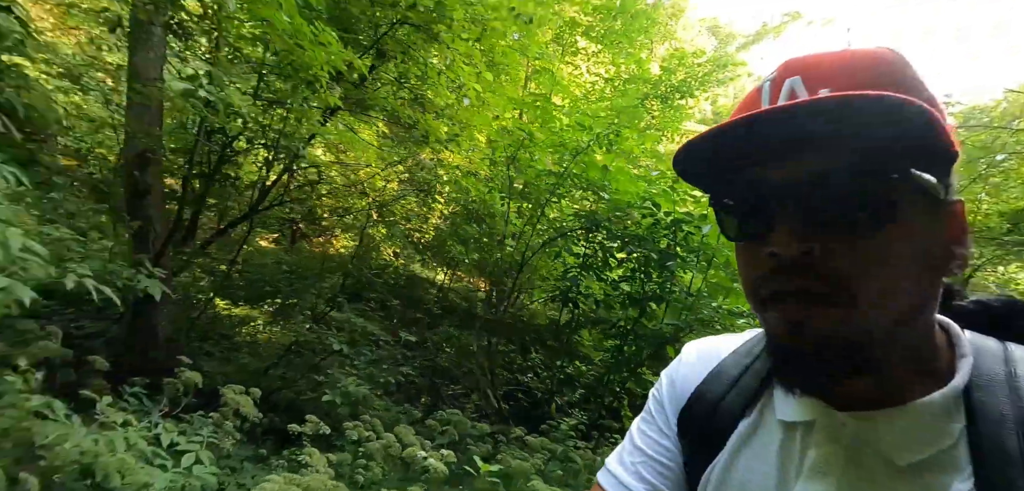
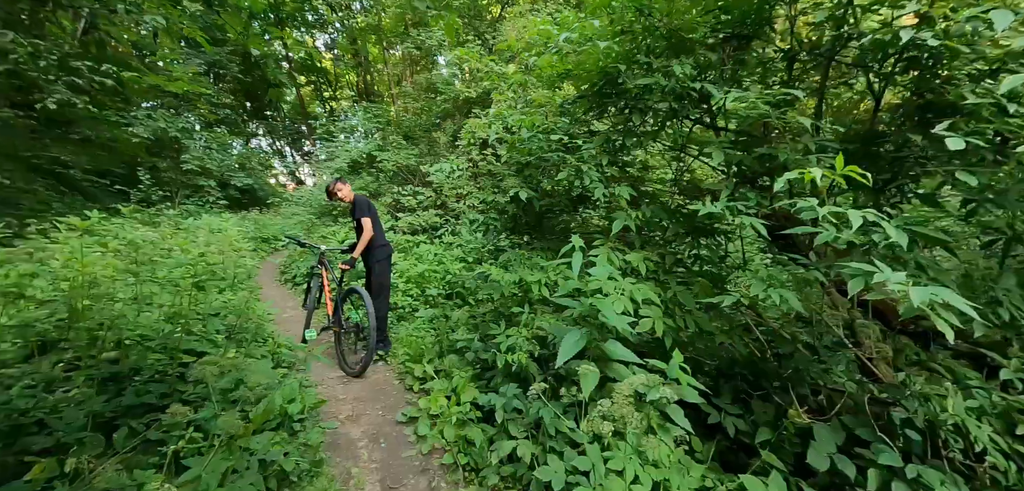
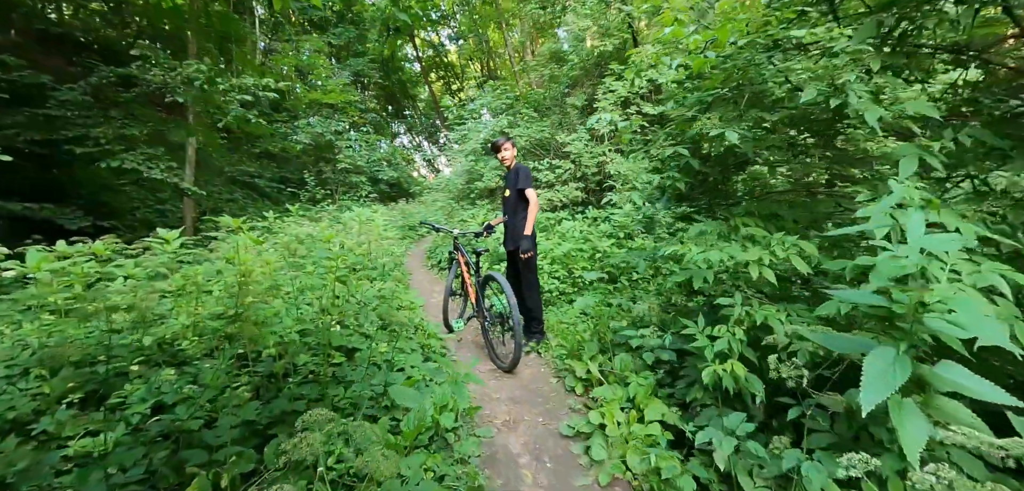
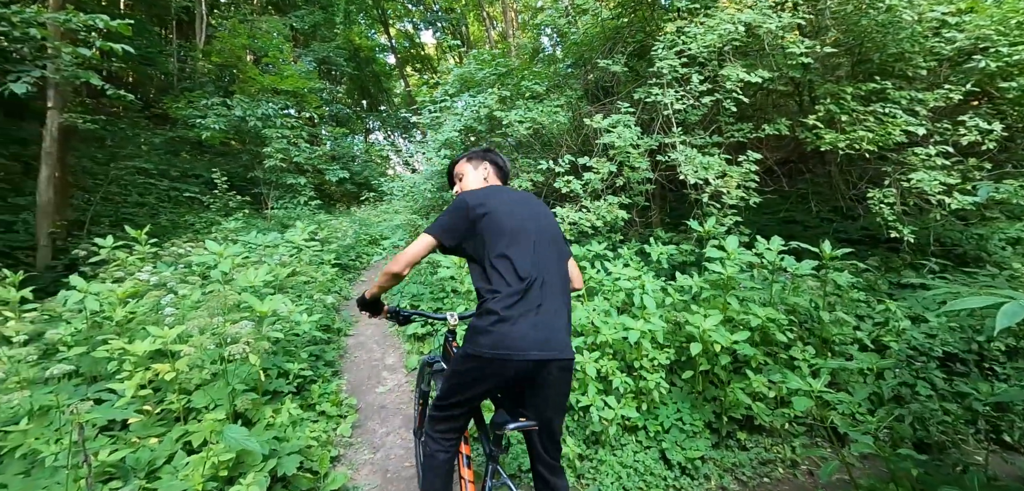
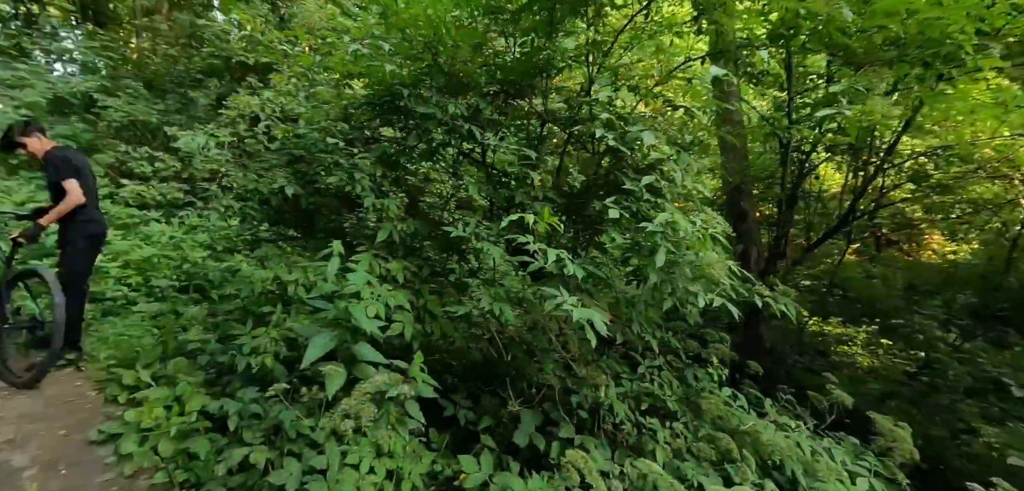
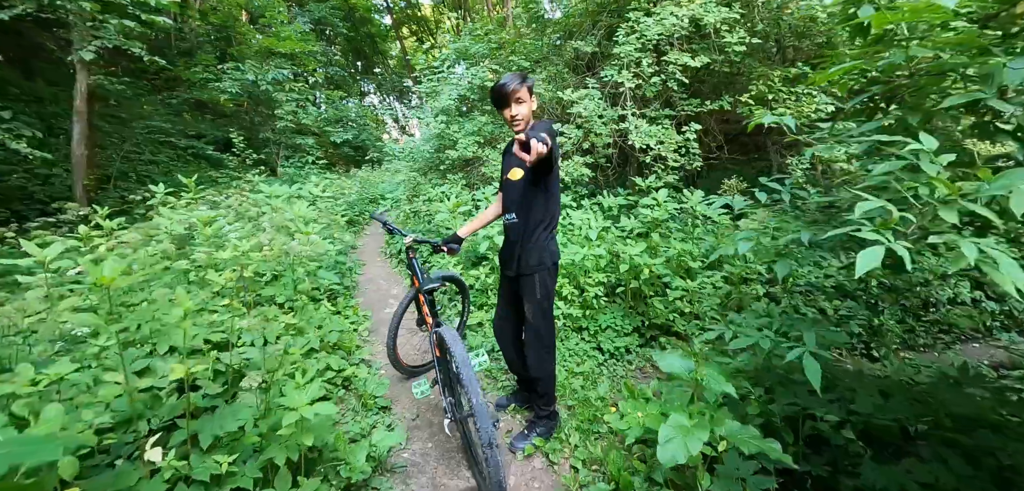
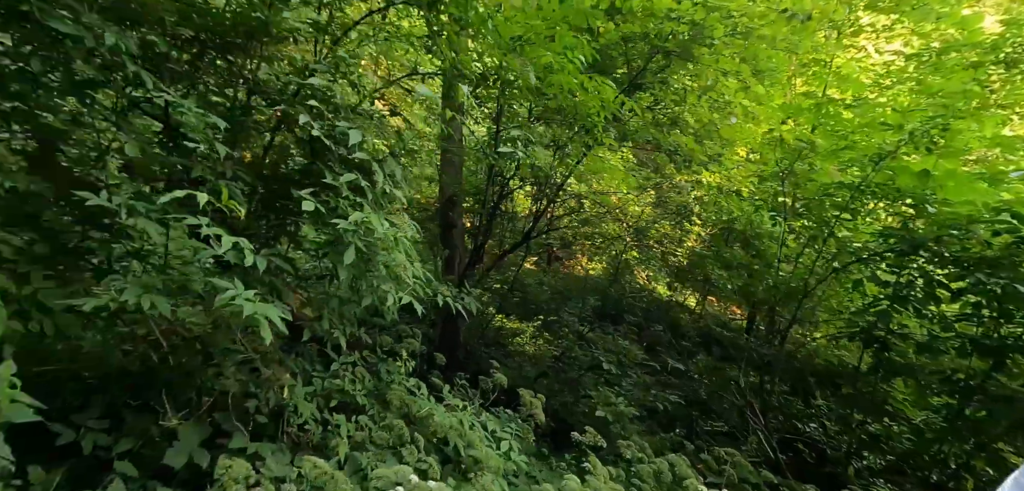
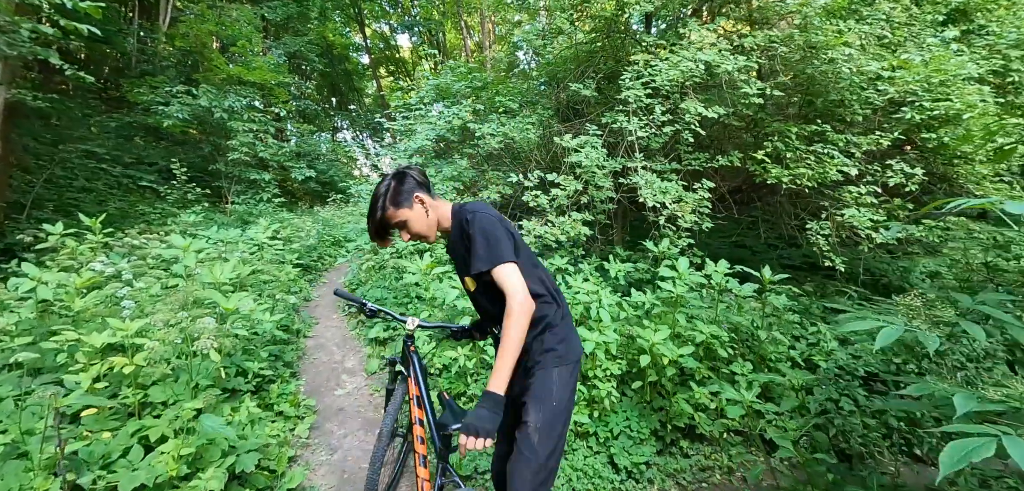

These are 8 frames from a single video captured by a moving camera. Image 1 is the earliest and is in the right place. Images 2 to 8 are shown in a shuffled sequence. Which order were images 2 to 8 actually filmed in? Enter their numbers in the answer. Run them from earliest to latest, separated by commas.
7, 5, 2, 3, 6, 8, 4
